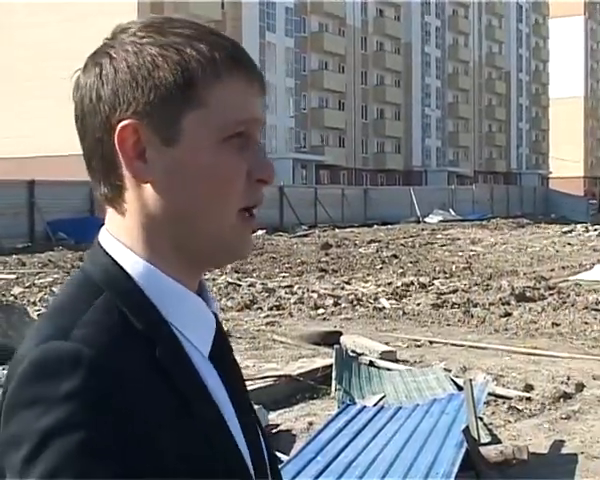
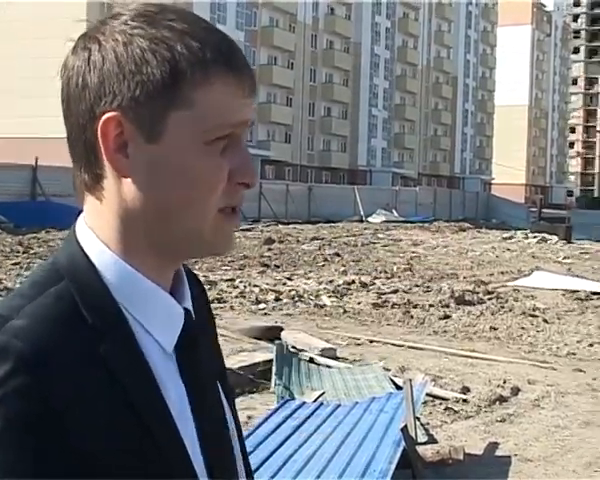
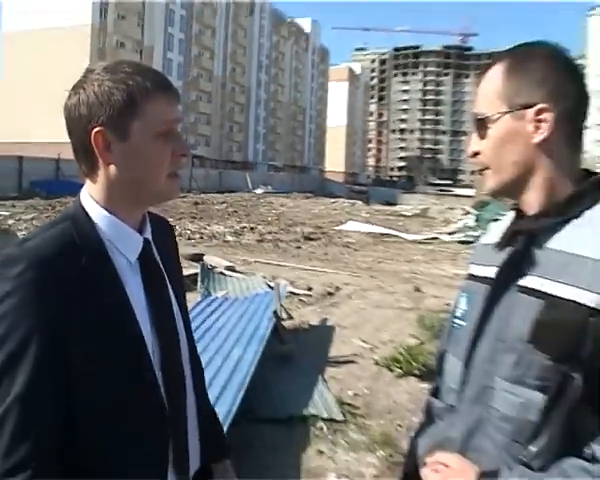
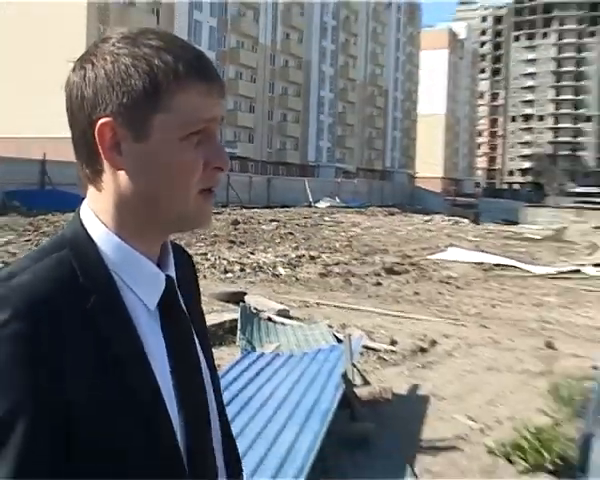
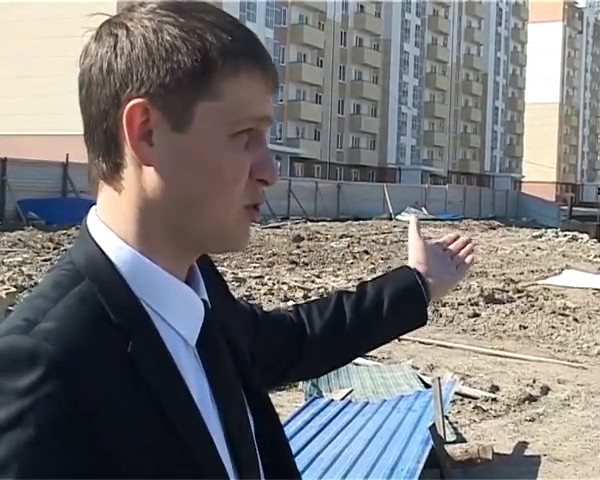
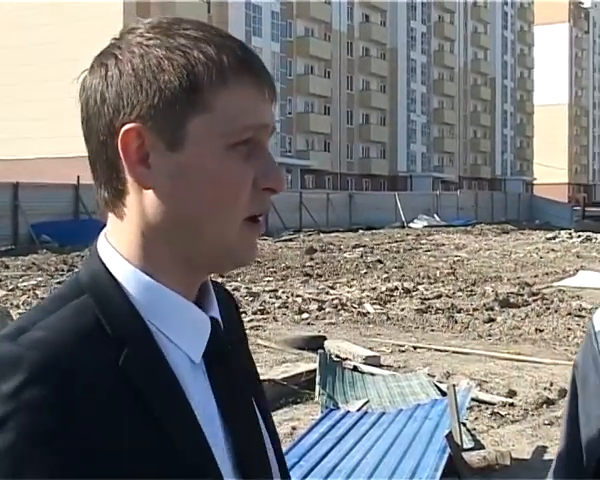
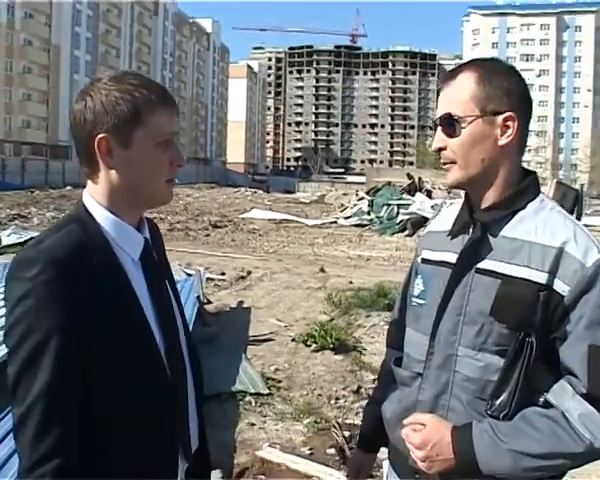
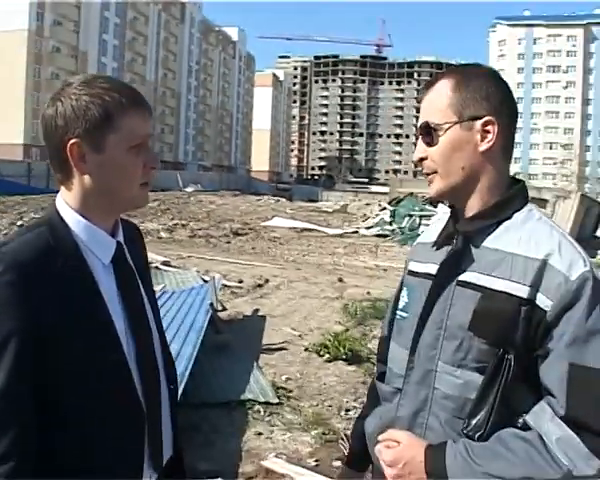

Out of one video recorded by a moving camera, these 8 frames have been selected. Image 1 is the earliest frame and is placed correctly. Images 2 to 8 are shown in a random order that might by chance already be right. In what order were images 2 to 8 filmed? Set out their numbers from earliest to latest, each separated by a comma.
6, 5, 2, 4, 3, 8, 7
